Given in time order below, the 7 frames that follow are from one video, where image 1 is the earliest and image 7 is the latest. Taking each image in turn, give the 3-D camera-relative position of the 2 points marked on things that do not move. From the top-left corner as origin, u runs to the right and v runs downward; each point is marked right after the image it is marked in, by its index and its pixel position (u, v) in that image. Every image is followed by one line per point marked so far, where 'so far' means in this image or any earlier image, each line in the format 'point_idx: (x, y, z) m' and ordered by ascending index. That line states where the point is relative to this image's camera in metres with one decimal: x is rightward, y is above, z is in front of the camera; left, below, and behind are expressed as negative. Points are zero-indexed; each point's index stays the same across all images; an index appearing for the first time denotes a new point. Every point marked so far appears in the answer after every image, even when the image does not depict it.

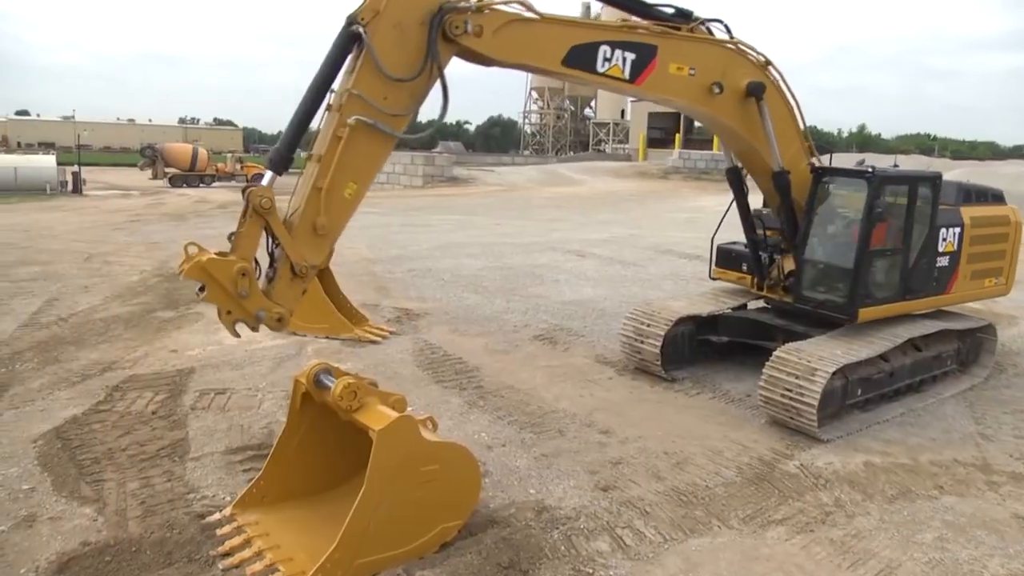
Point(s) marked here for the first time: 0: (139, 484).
0: (-2.2, -1.1, +5.3) m
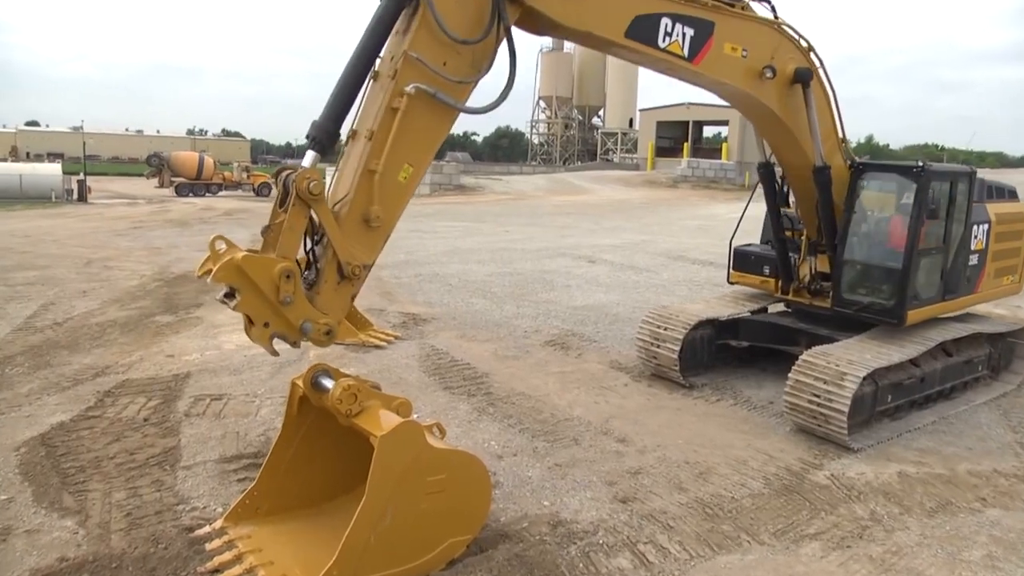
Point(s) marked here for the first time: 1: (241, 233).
0: (-2.1, -1.1, +4.9) m
1: (-5.2, +1.0, +17.4) m
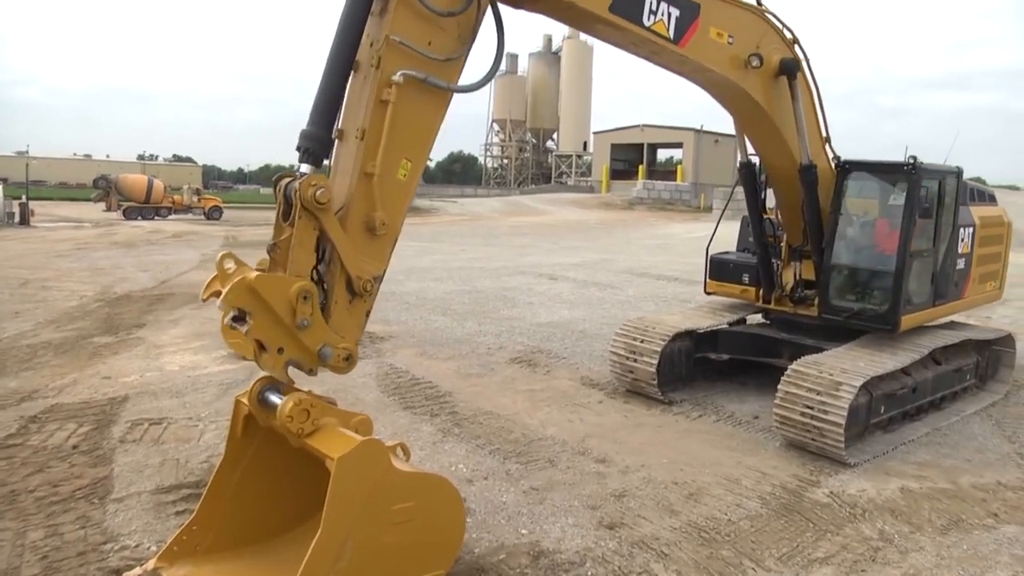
0: (-2.2, -1.2, +4.3) m
1: (-5.9, +0.6, +16.7) m
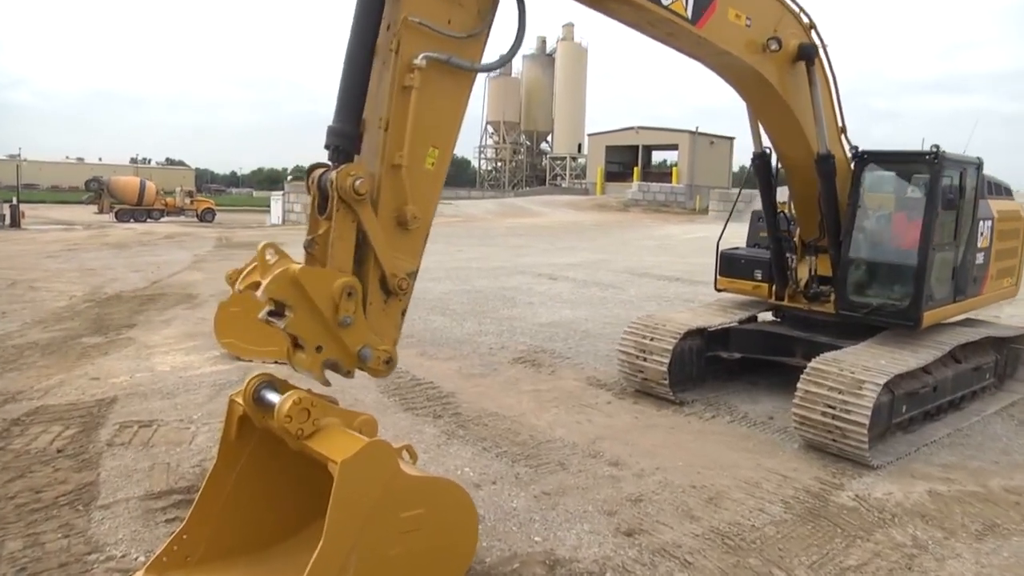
0: (-2.2, -1.1, +4.0) m
1: (-6.0, +0.6, +16.4) m
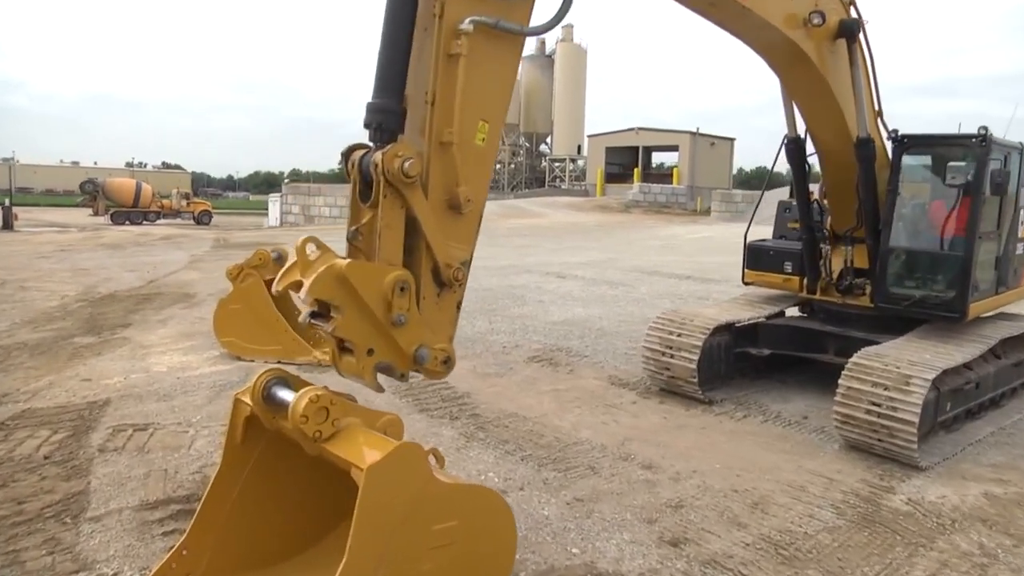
0: (-2.0, -1.1, +3.7) m
1: (-5.9, +0.6, +16.0) m
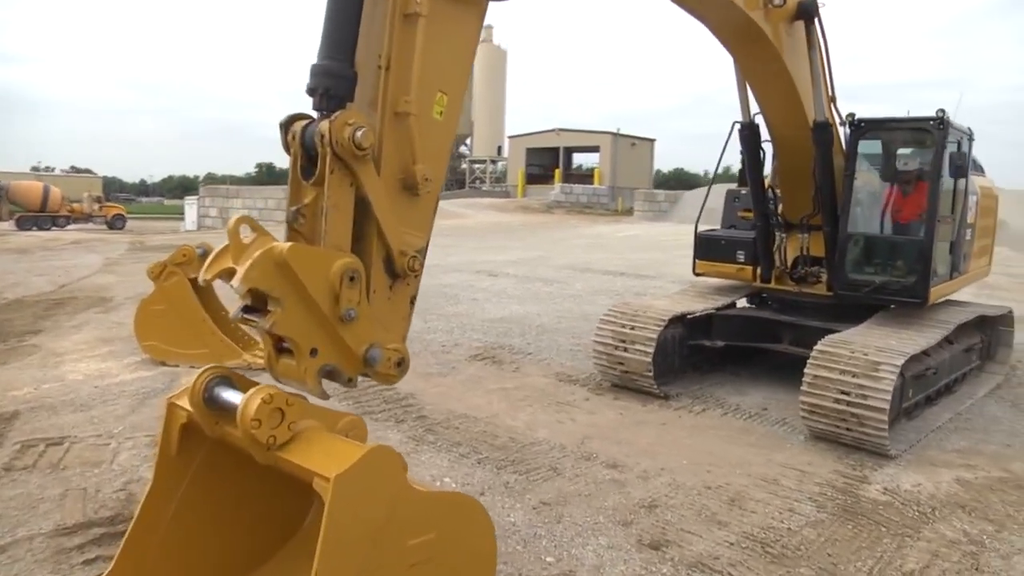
0: (-2.1, -1.1, +3.2) m
1: (-7.0, +0.5, +15.2) m
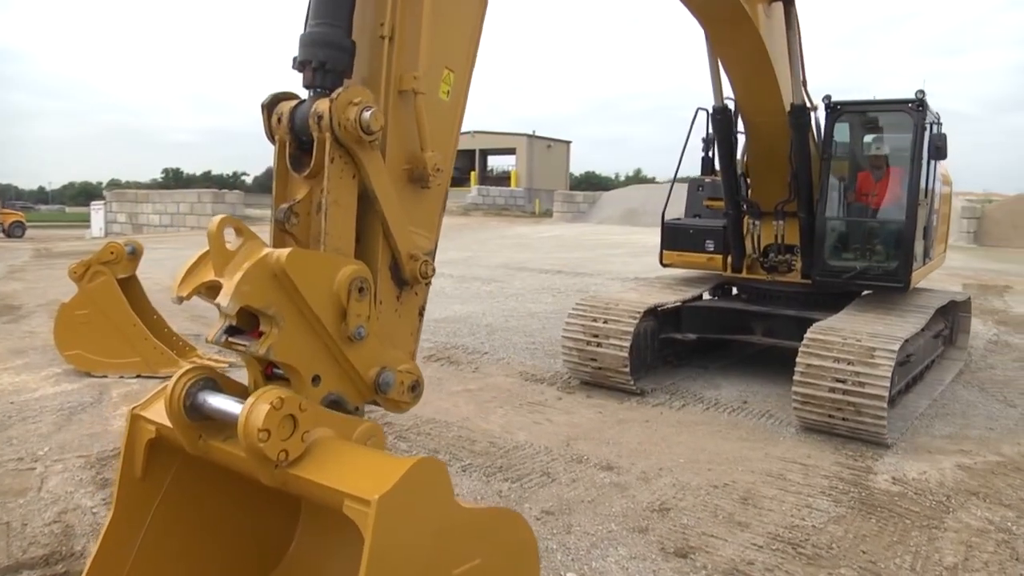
0: (-2.0, -1.1, +2.6) m
1: (-8.1, +0.3, +14.1) m
